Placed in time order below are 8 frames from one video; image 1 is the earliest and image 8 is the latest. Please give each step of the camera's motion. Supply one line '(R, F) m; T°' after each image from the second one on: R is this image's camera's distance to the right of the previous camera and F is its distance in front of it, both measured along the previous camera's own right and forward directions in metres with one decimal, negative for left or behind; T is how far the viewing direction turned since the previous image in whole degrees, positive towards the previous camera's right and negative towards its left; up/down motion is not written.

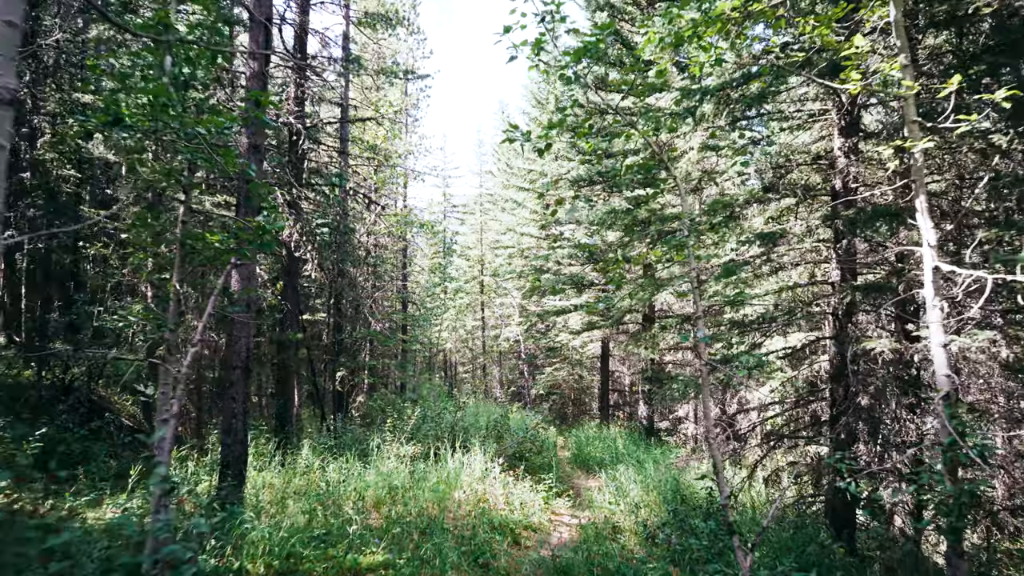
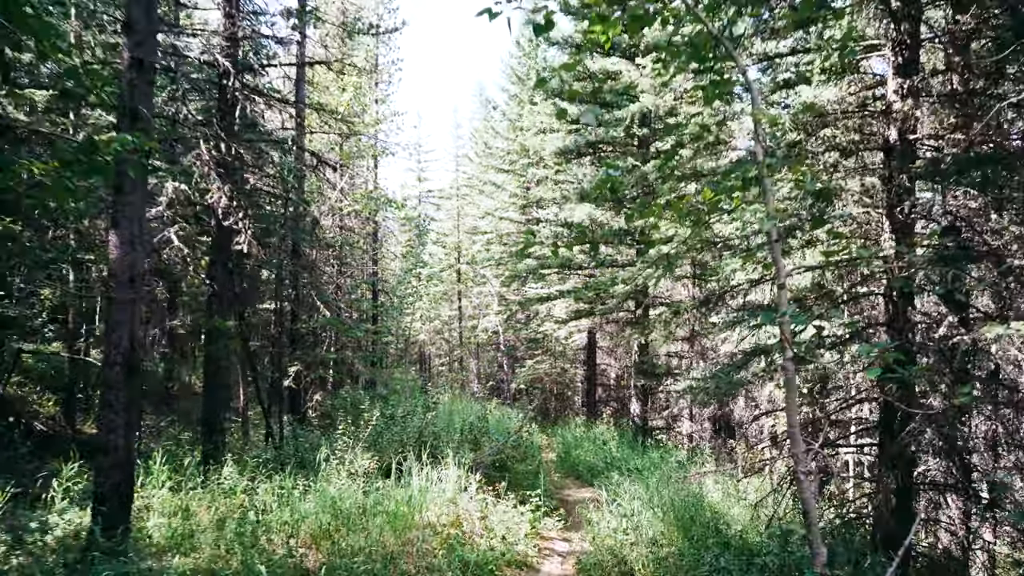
(0.0, +1.7) m; +2°
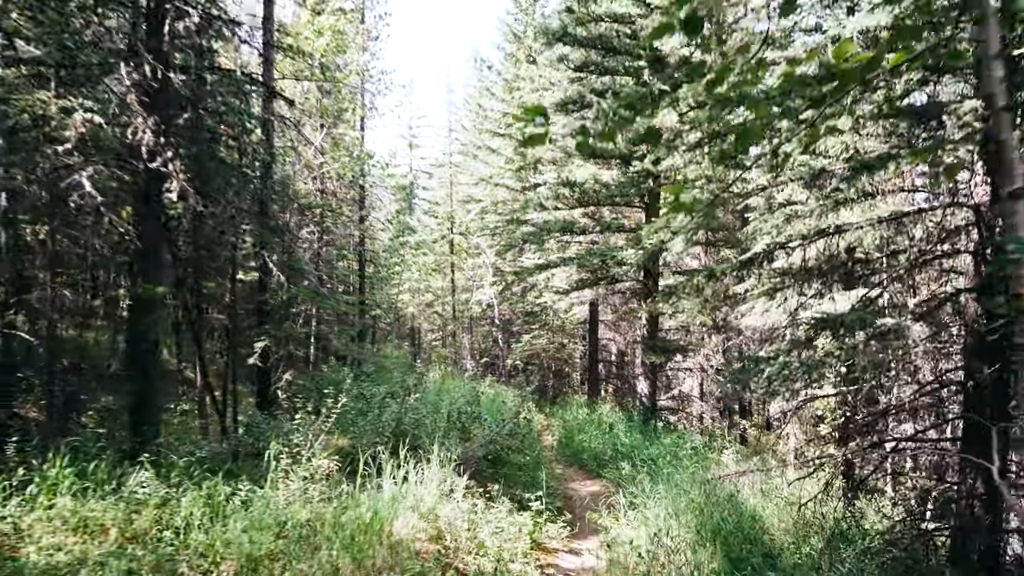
(0.0, +1.5) m; 0°
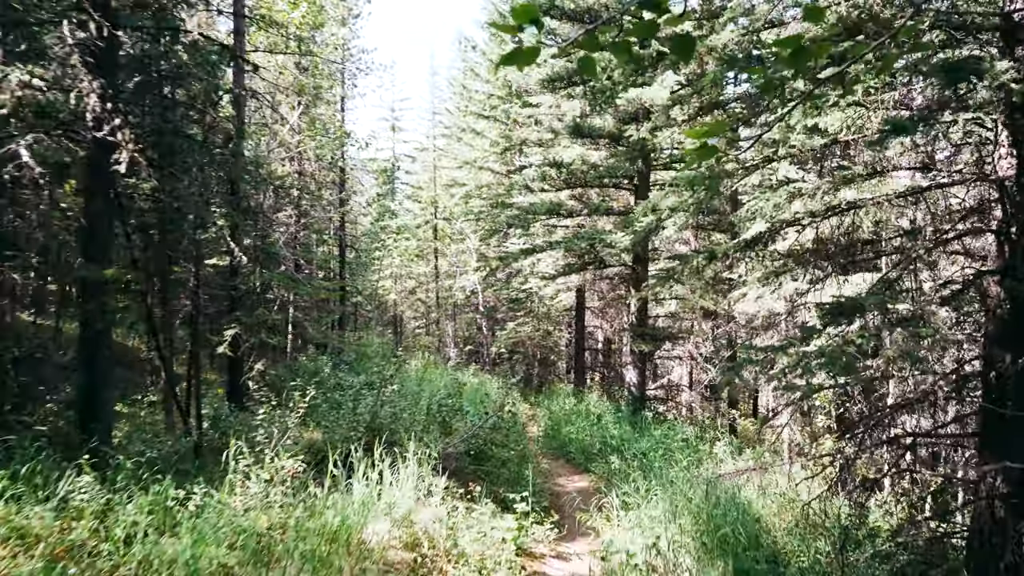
(0.0, +0.5) m; +1°
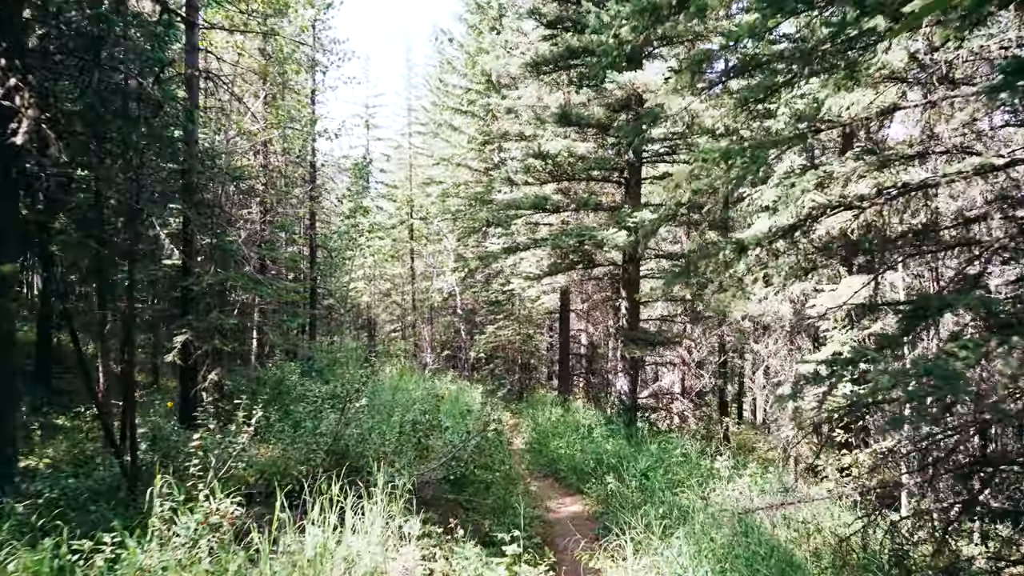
(-0.1, +1.0) m; +2°
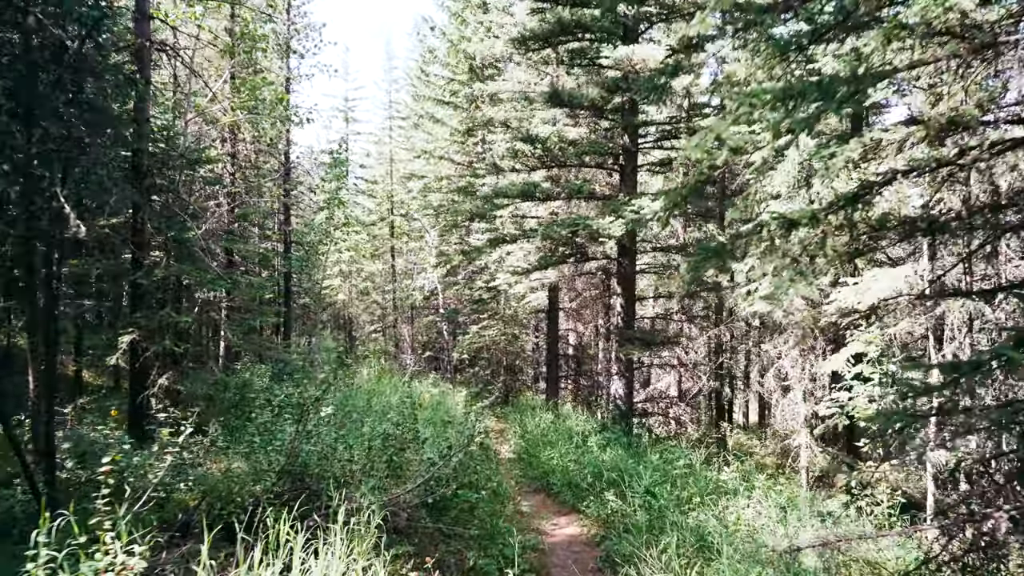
(0.0, +0.9) m; +1°
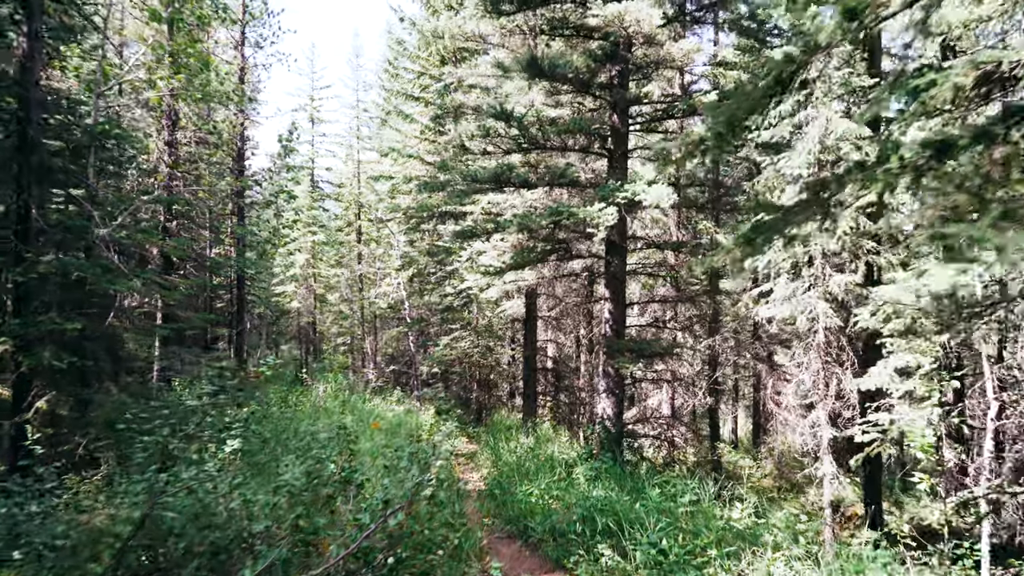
(+0.1, +1.6) m; +2°
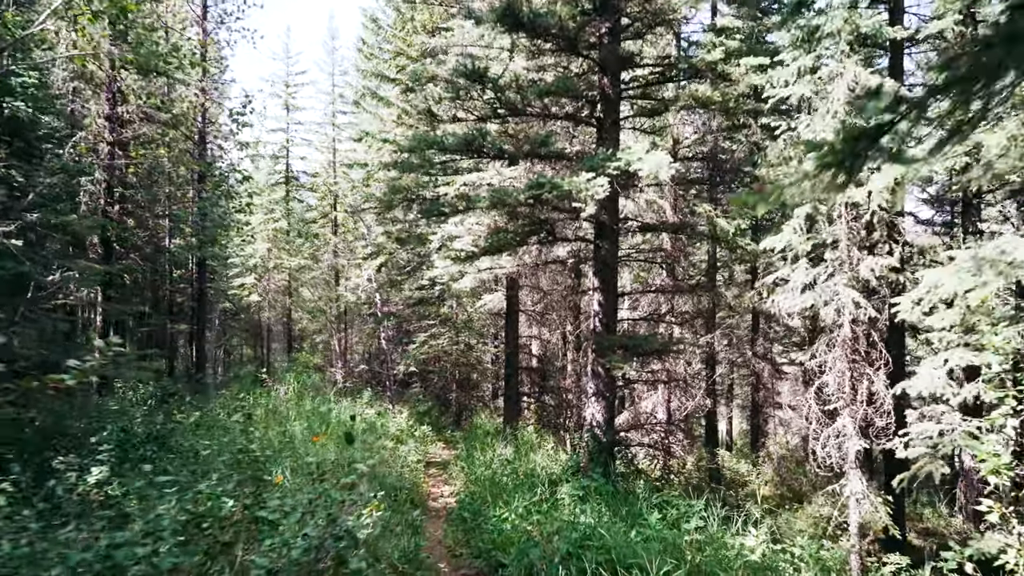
(+0.1, +1.2) m; +1°
